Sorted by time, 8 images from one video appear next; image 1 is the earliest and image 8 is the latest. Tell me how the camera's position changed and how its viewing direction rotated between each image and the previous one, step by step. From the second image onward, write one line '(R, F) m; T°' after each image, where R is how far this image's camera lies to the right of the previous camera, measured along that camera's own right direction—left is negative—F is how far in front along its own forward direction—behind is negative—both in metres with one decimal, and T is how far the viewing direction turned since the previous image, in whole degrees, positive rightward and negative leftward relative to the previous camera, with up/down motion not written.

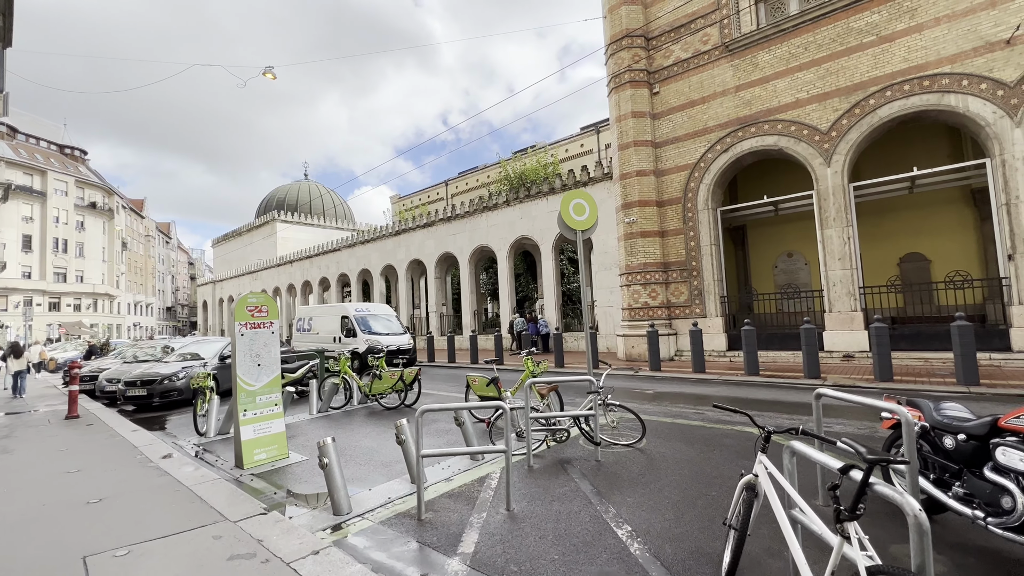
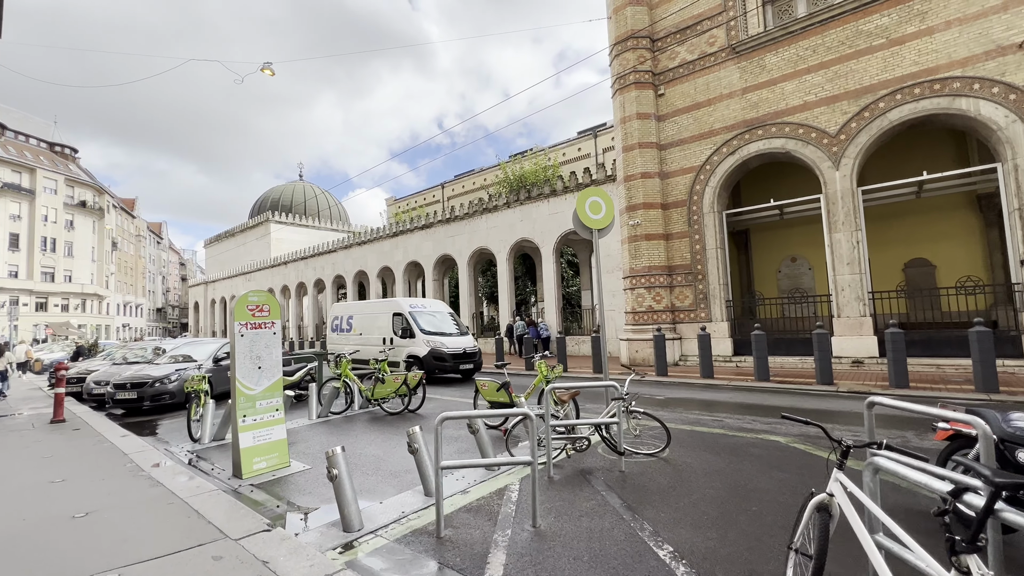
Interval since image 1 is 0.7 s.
(-0.3, +0.3) m; +1°
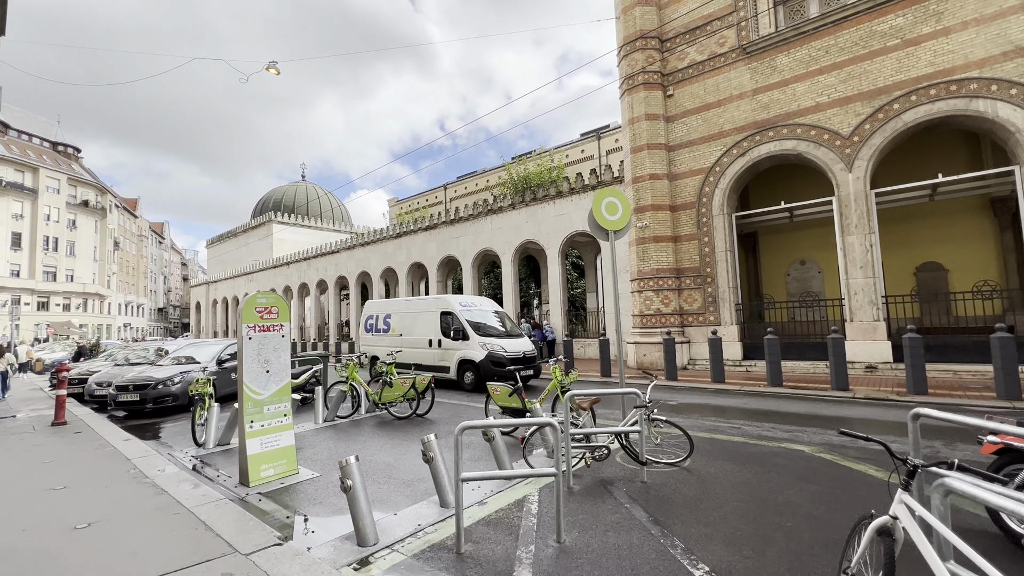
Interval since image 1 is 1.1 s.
(-0.2, +0.2) m; 0°
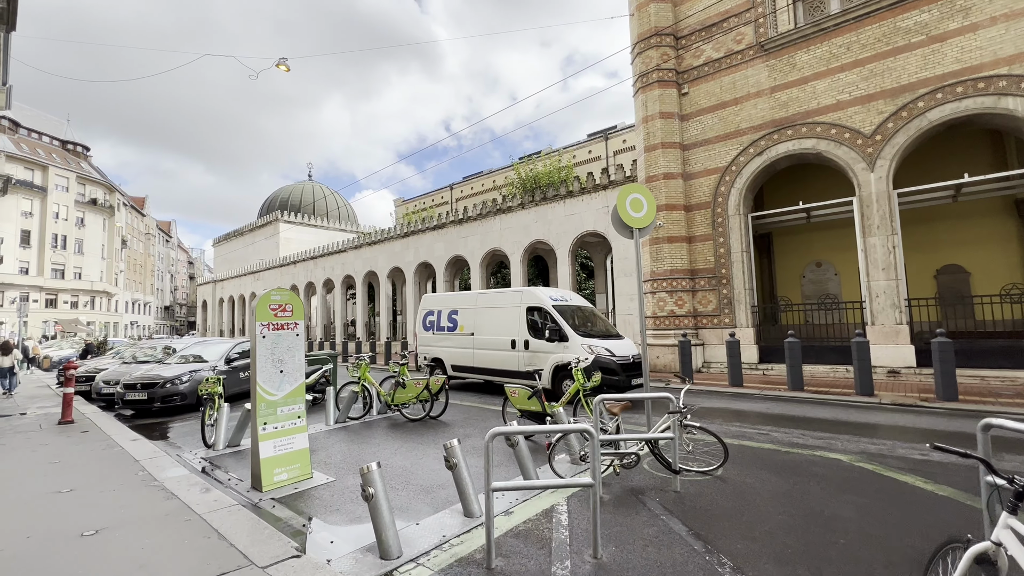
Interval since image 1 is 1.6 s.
(-0.2, +0.2) m; -1°
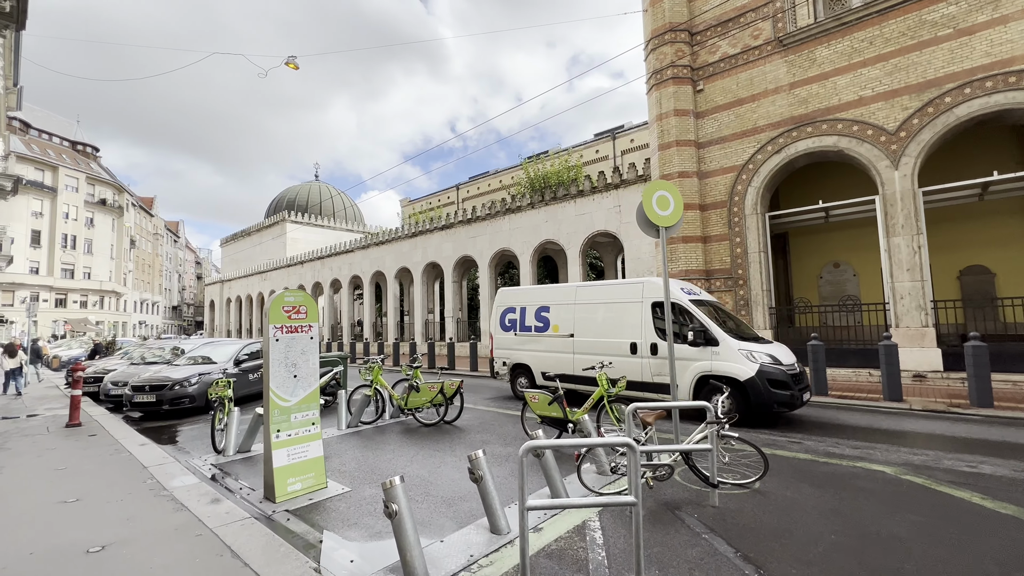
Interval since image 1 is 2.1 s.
(-0.2, +0.2) m; -1°
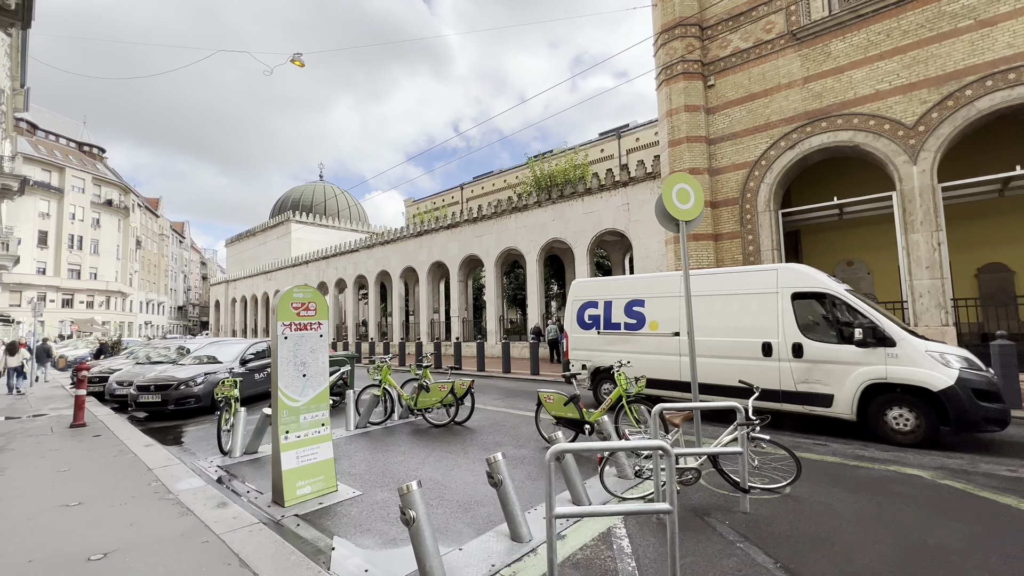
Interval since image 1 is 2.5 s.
(-0.1, +0.2) m; 0°
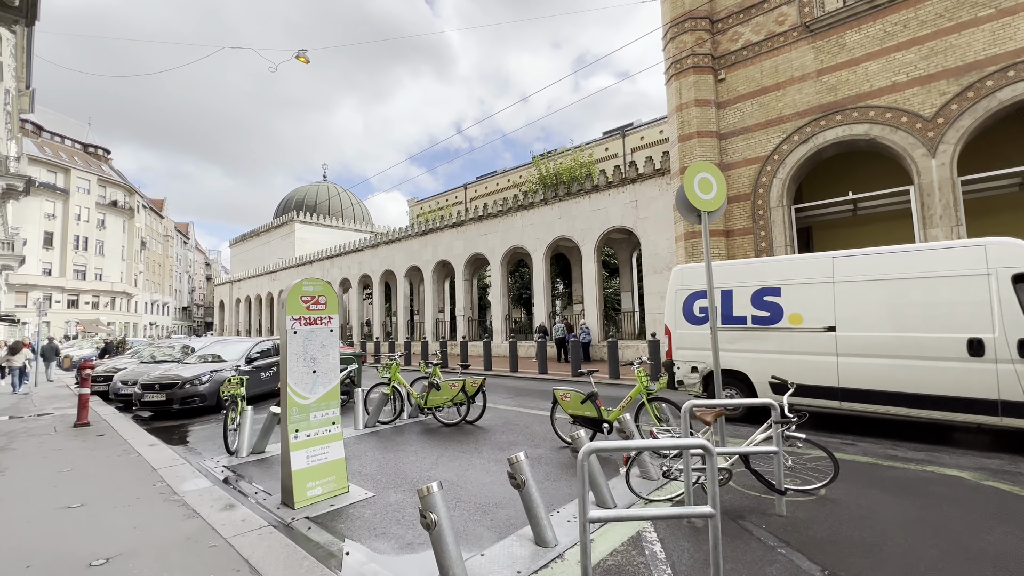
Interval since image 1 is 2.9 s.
(-0.2, +0.2) m; 0°
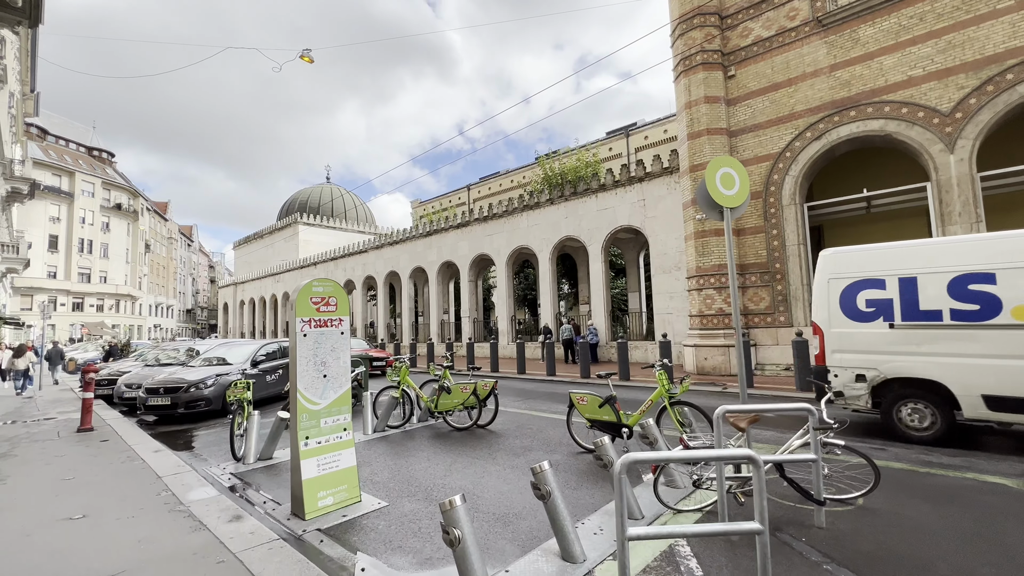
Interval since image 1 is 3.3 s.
(-0.2, +0.2) m; 0°
